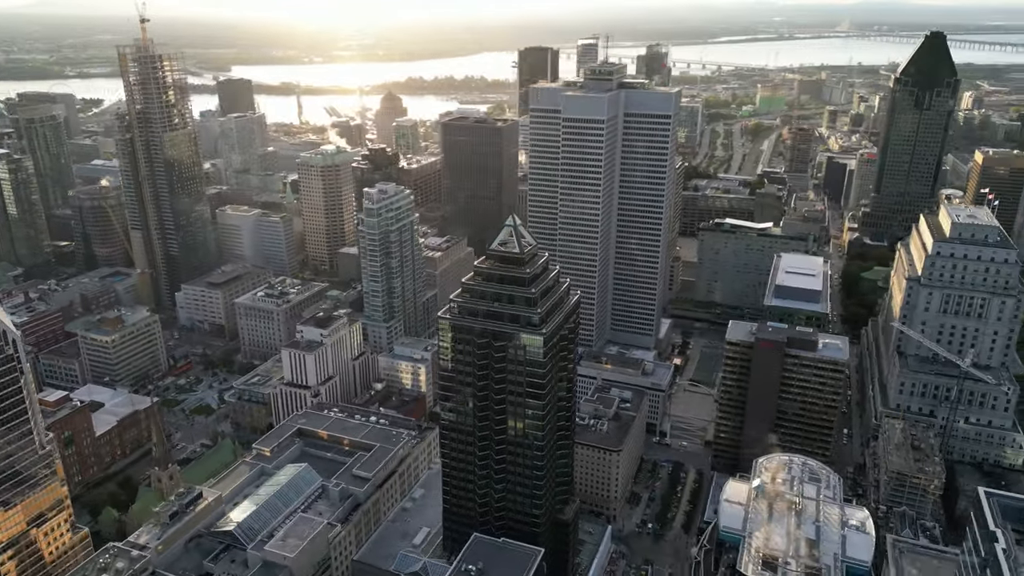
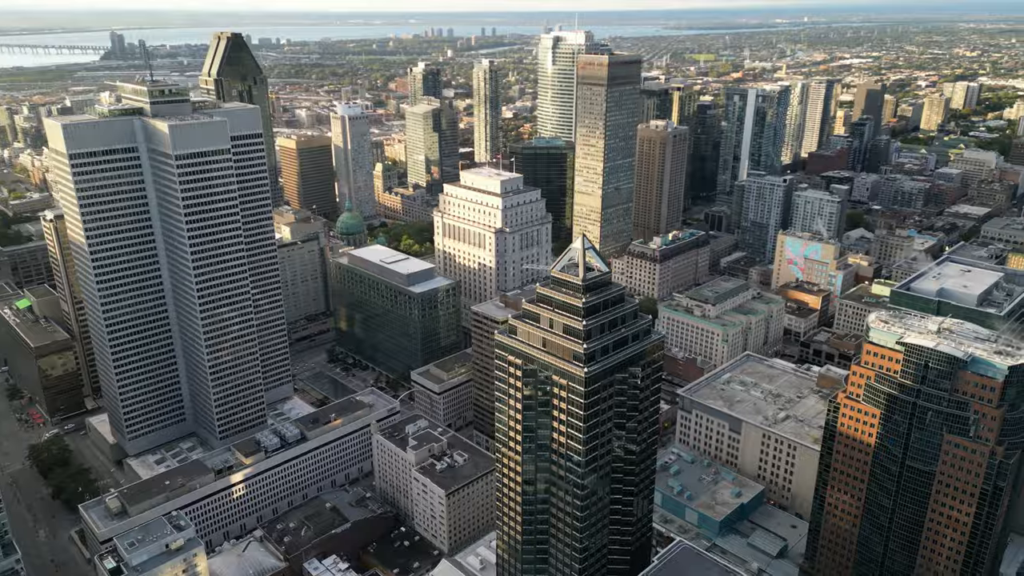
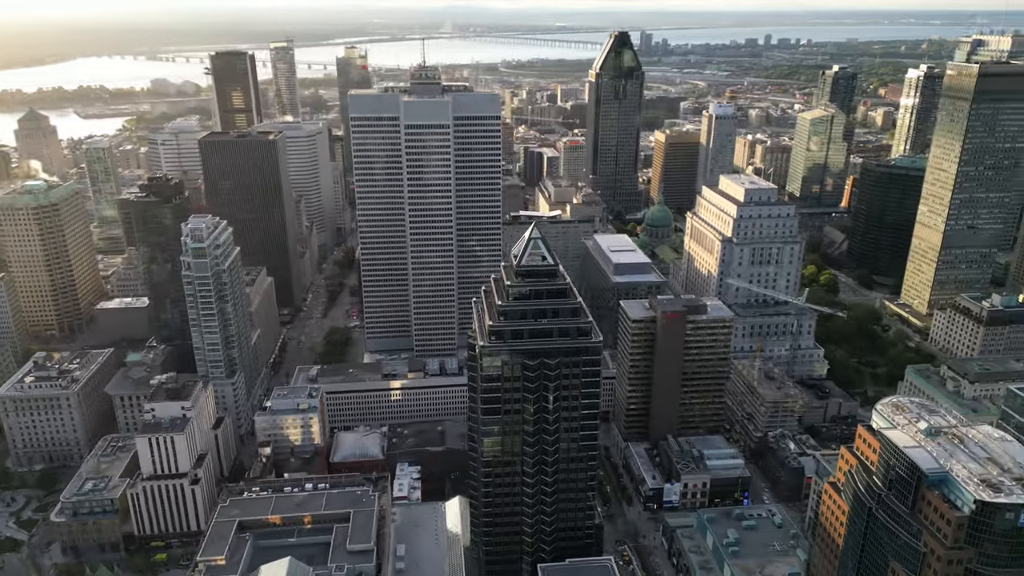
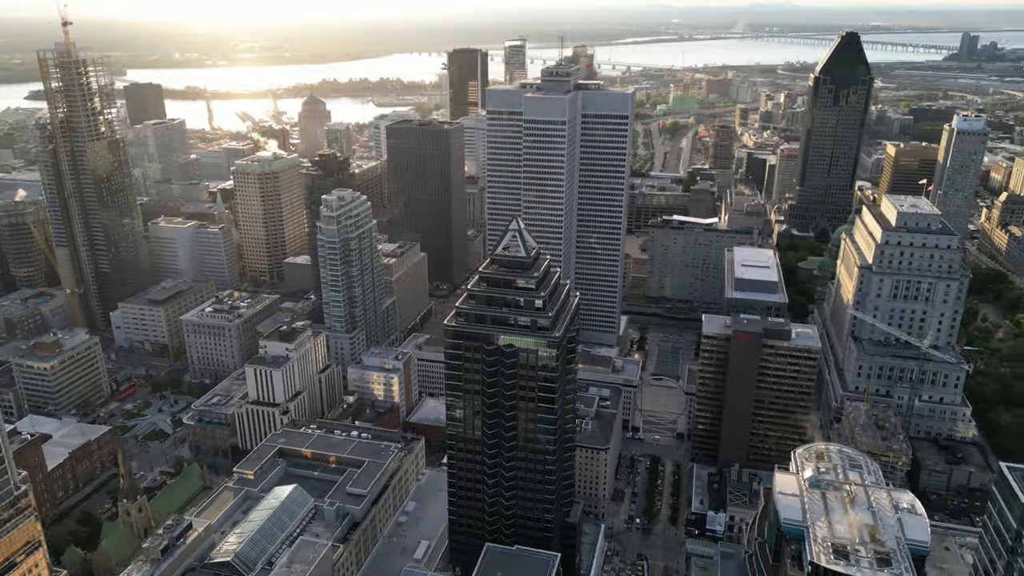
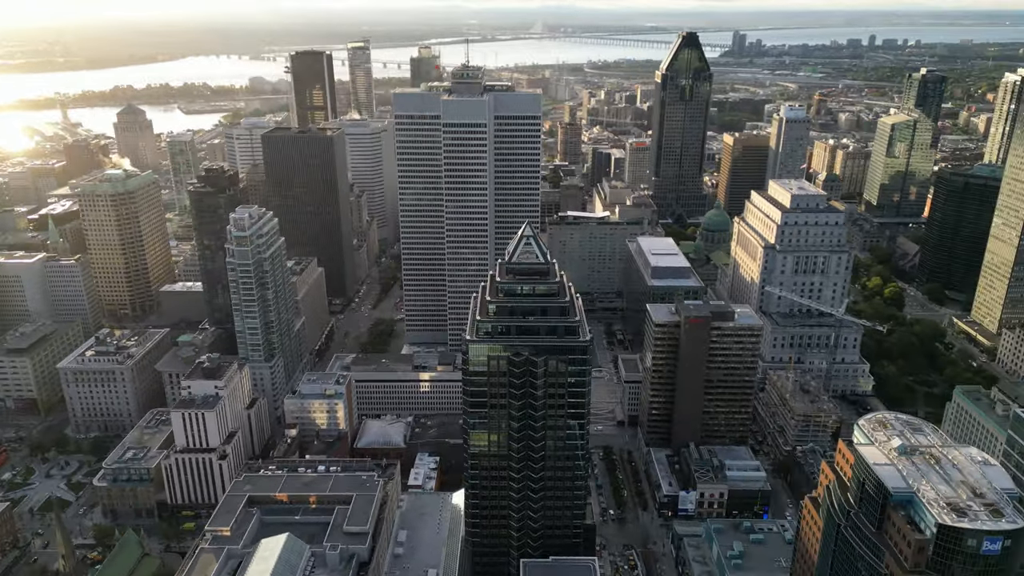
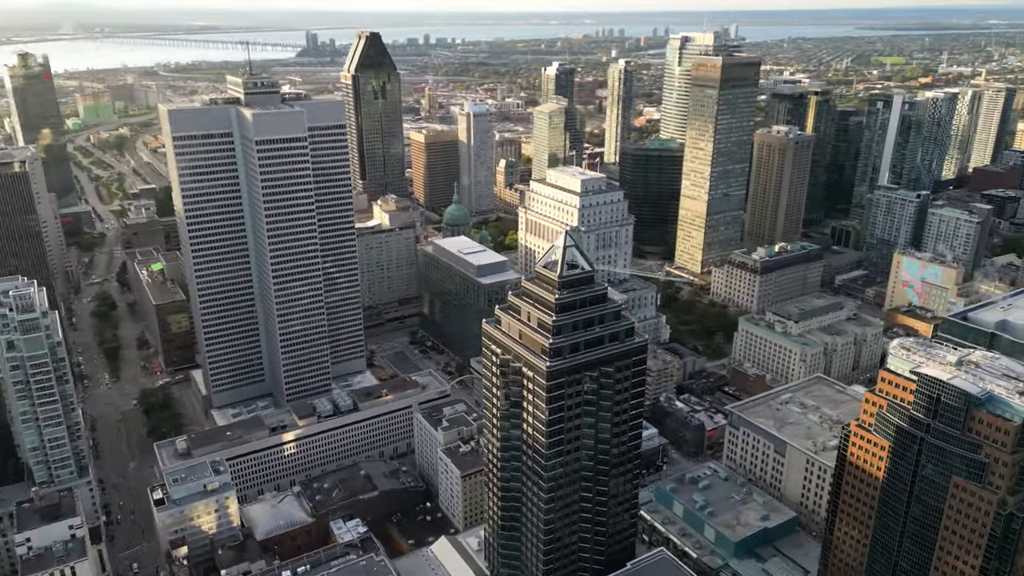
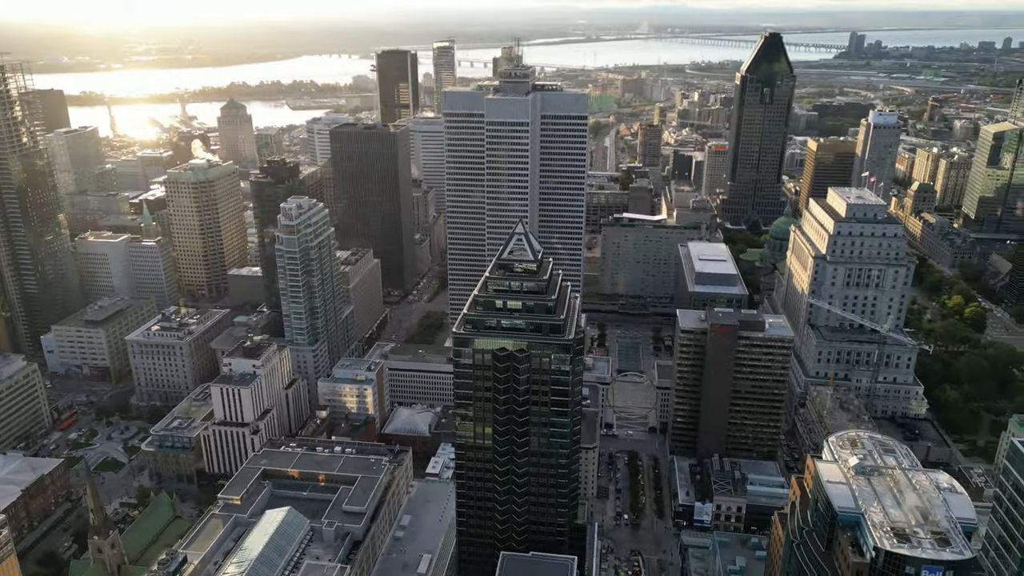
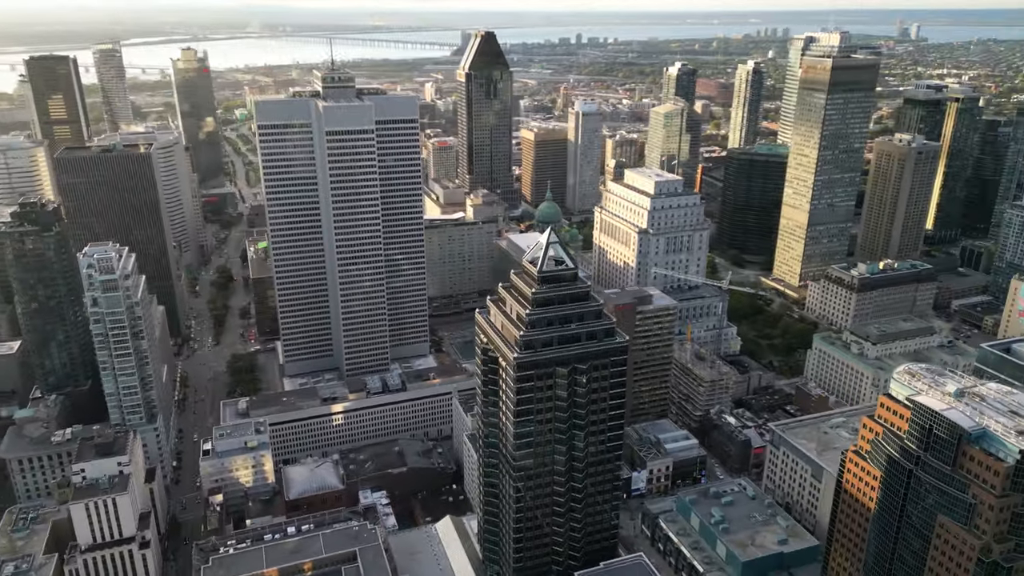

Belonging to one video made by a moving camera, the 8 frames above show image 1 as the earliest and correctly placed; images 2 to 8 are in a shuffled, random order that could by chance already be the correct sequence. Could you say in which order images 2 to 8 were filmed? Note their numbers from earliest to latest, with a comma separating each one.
4, 7, 5, 3, 8, 6, 2
